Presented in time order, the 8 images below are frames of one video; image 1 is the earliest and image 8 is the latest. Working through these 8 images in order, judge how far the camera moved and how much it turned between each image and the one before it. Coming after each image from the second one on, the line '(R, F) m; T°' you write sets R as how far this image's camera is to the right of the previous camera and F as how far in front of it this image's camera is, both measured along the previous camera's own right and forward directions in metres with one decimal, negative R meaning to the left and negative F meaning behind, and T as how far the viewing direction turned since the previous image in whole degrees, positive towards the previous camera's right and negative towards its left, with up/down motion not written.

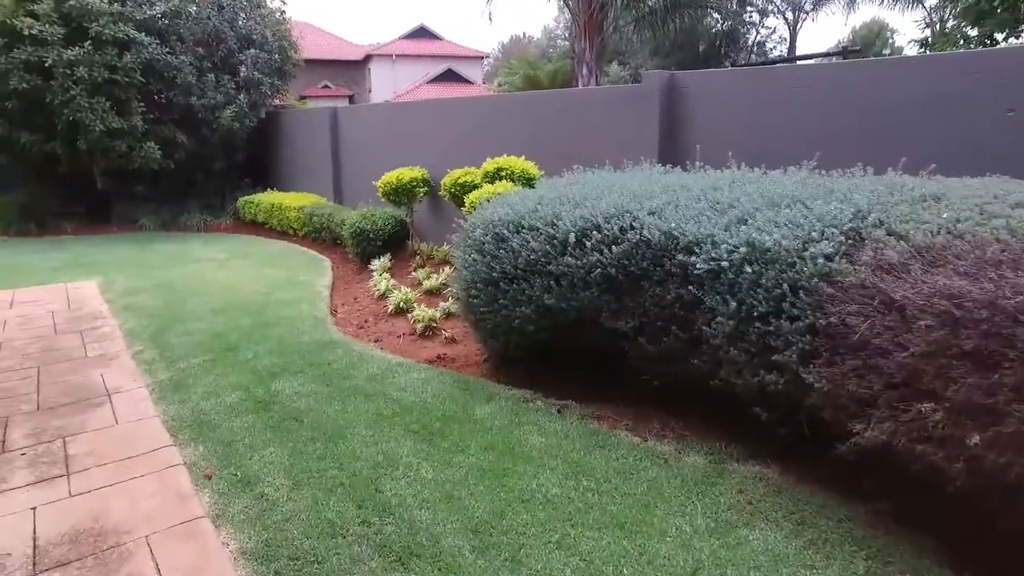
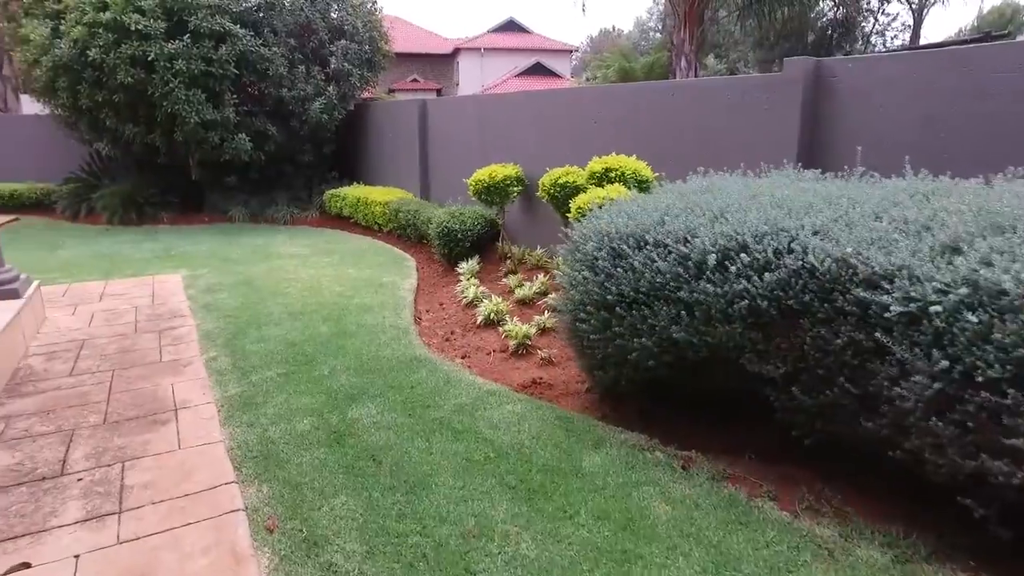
(-0.1, +0.5) m; -6°
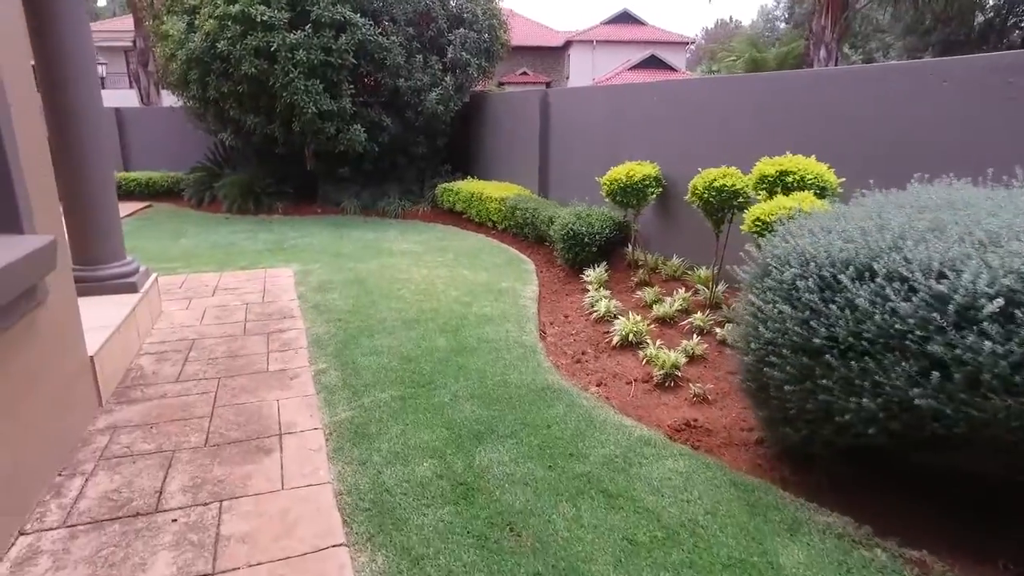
(-0.2, +0.5) m; -8°
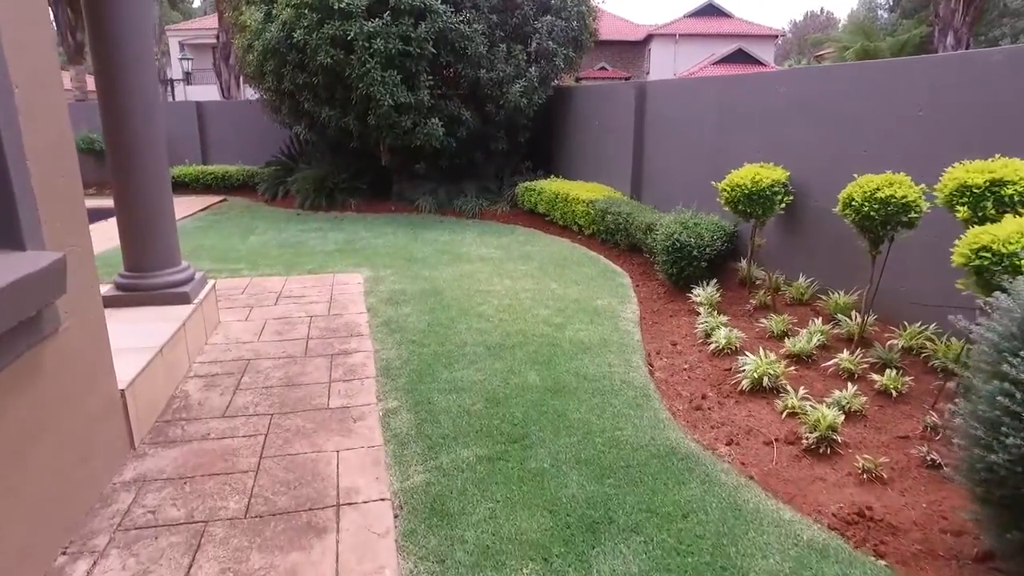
(-0.2, +0.6) m; -5°
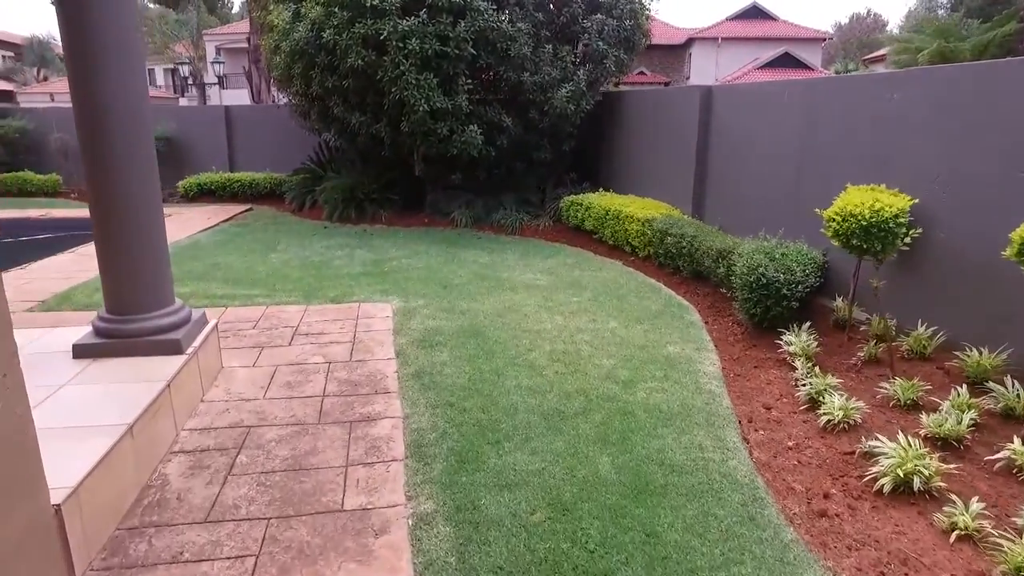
(-0.1, +0.7) m; -2°
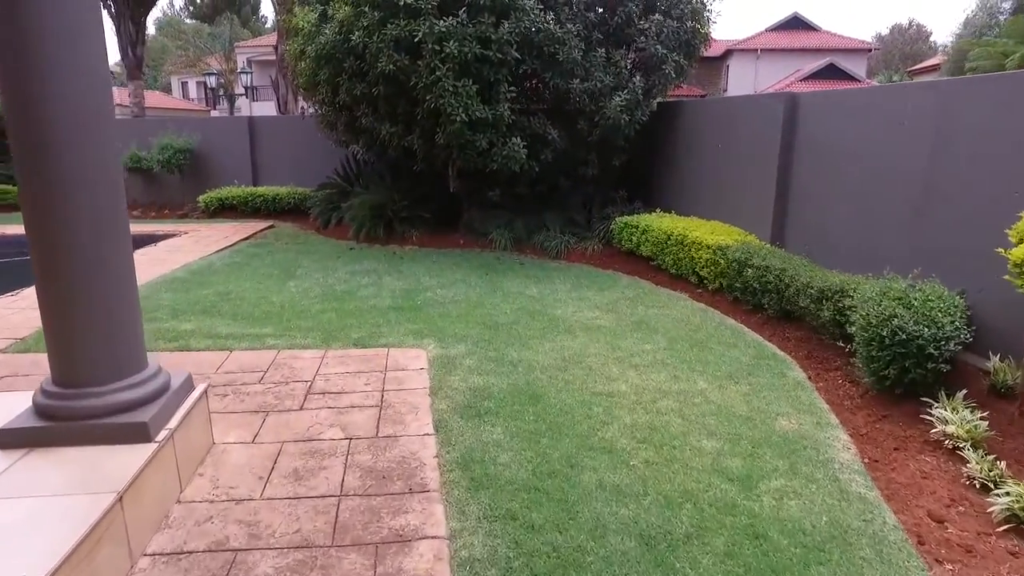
(-0.2, +0.8) m; -2°
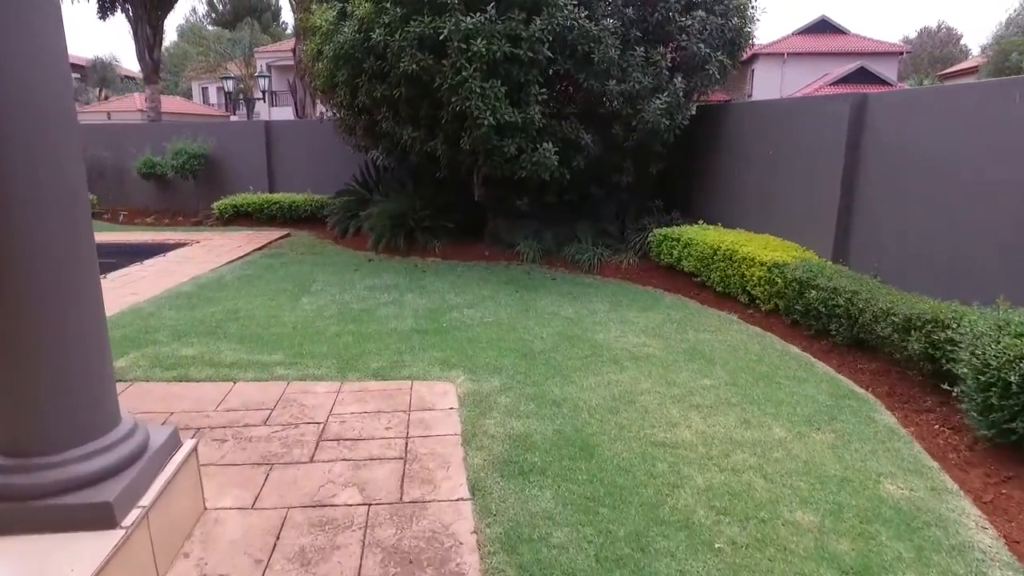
(-0.1, +0.5) m; -1°
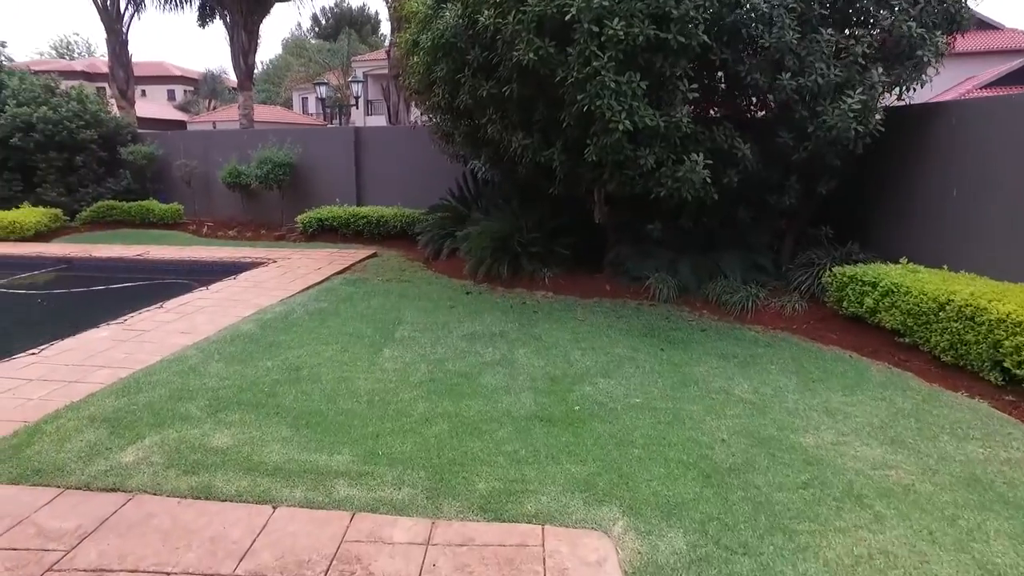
(-0.3, +1.3) m; -7°
